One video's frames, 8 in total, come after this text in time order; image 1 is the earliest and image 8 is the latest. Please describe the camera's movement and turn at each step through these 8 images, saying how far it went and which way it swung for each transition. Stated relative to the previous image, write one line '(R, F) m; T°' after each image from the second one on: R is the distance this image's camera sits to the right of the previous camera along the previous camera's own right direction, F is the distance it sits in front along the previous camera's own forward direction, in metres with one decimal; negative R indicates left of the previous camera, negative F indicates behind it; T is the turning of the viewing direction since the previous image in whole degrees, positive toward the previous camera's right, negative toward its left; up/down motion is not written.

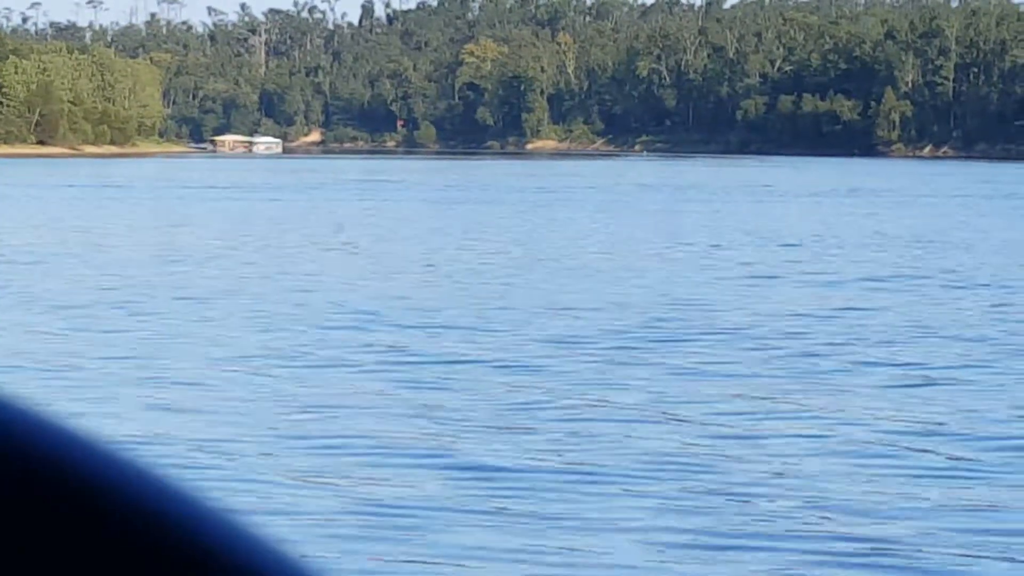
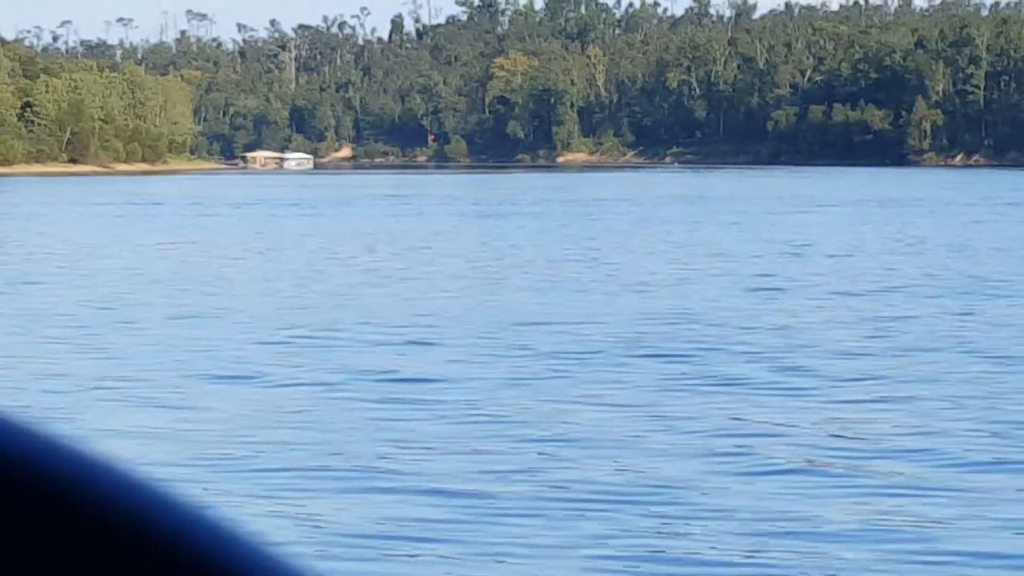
(+0.1, 0.0) m; -1°
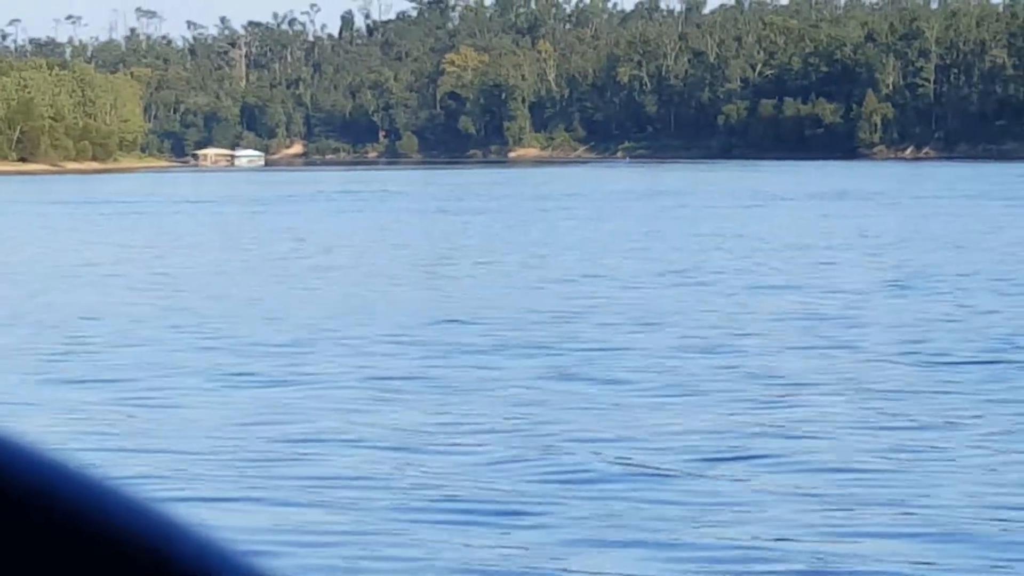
(-0.3, 0.0) m; +1°
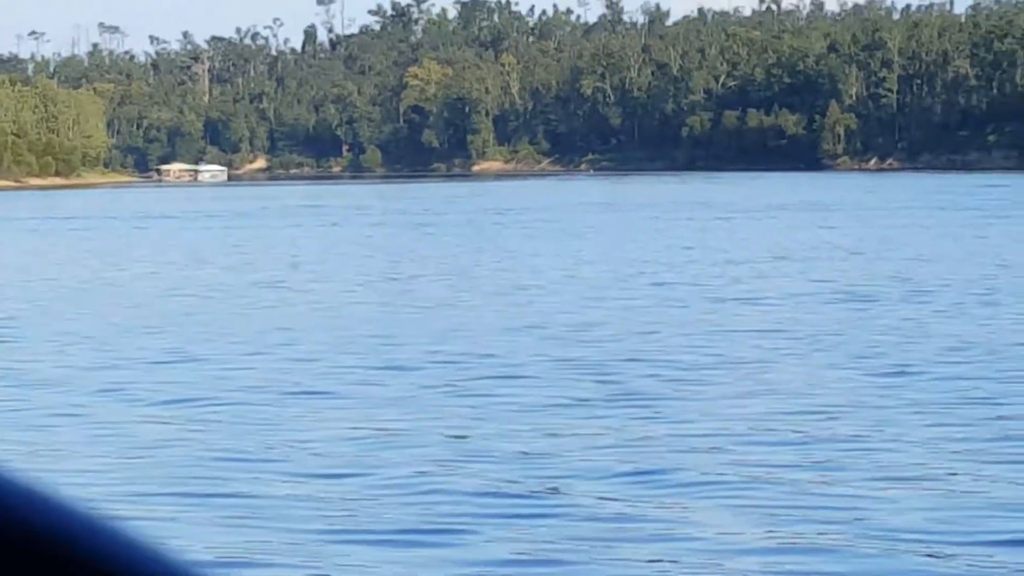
(+0.2, +0.1) m; +1°
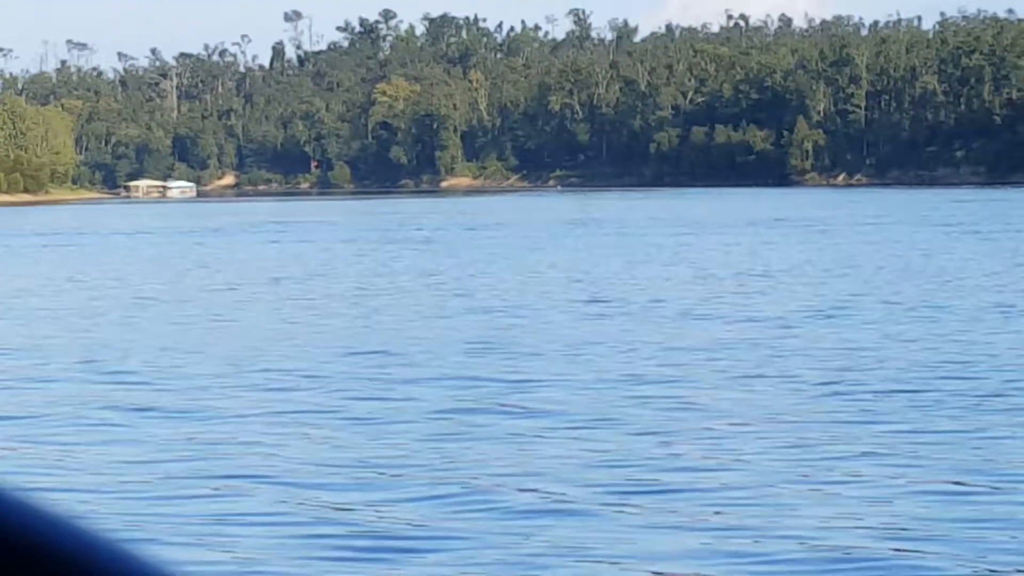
(-0.5, -0.1) m; +1°
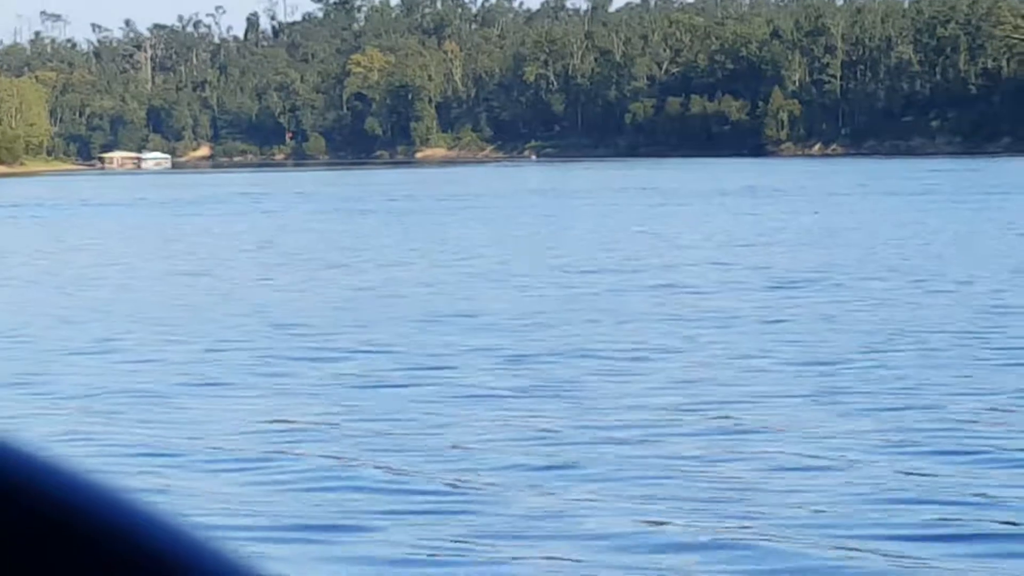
(-0.1, 0.0) m; +1°
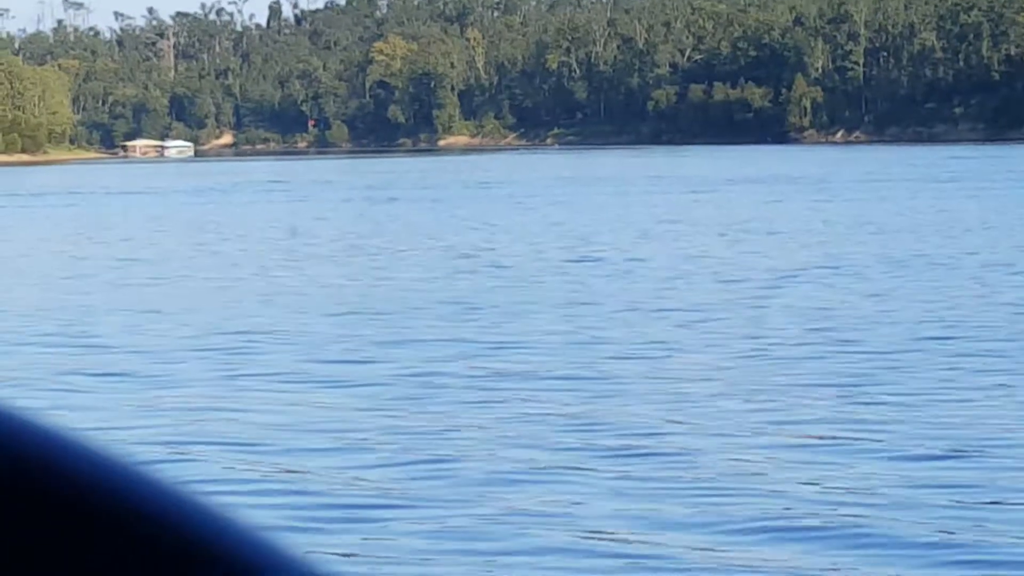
(+0.1, 0.0) m; 0°
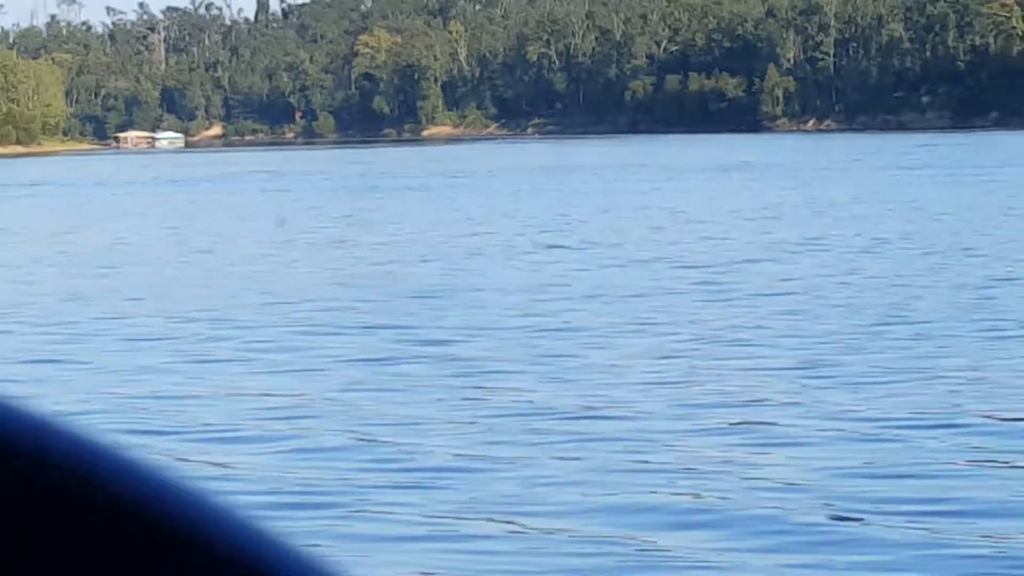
(+0.2, -2.6) m; 0°
